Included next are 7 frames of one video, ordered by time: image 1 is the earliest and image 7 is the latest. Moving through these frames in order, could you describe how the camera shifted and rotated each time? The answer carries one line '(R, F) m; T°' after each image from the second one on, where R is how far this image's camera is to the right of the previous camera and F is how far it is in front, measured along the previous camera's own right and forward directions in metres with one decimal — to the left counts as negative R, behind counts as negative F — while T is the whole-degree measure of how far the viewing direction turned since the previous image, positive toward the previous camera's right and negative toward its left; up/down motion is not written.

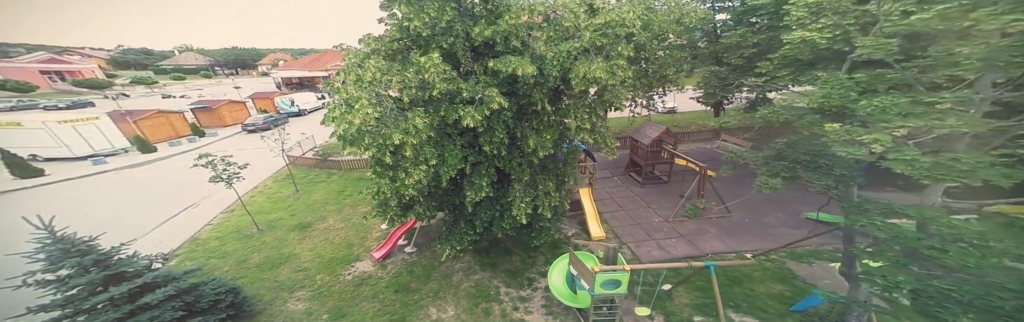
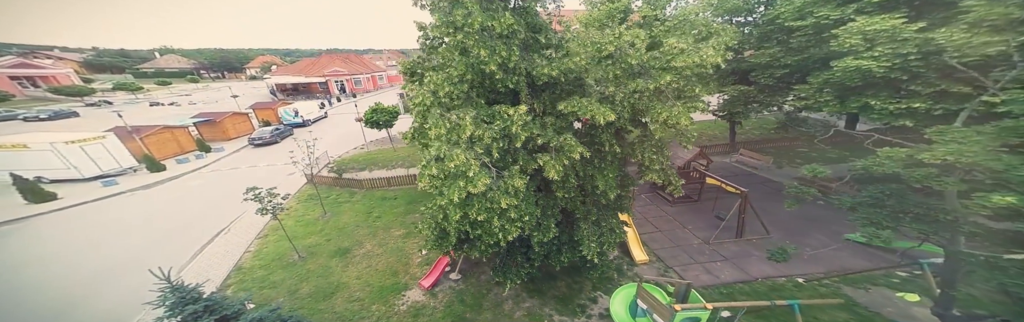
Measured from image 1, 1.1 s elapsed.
(-1.2, -0.1) m; 0°
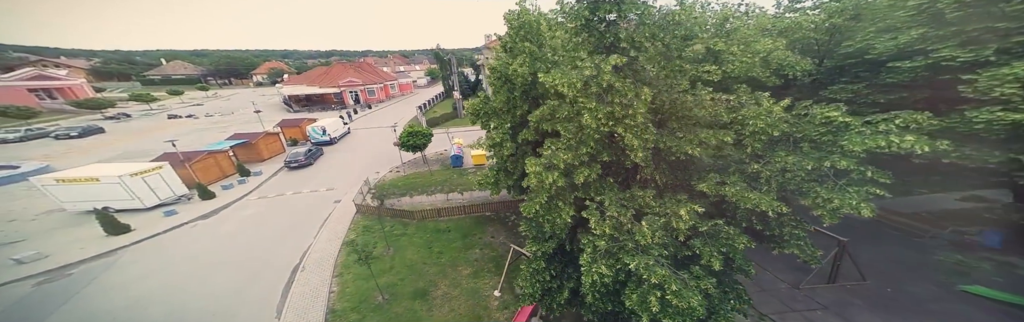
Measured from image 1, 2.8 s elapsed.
(-2.0, -0.2) m; -3°
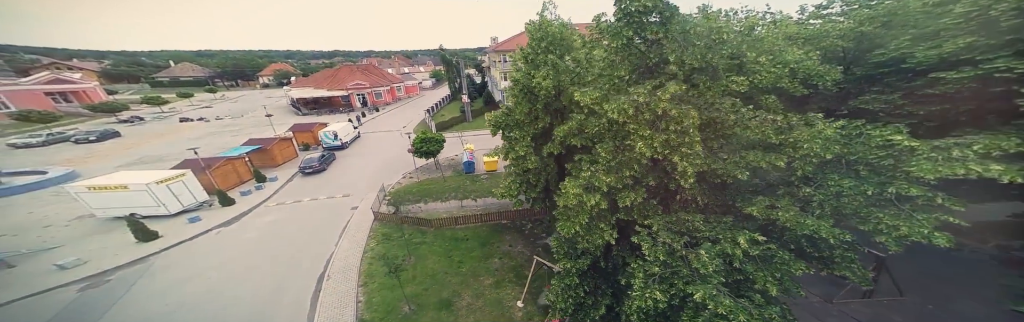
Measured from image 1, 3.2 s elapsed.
(-0.6, -0.1) m; -1°
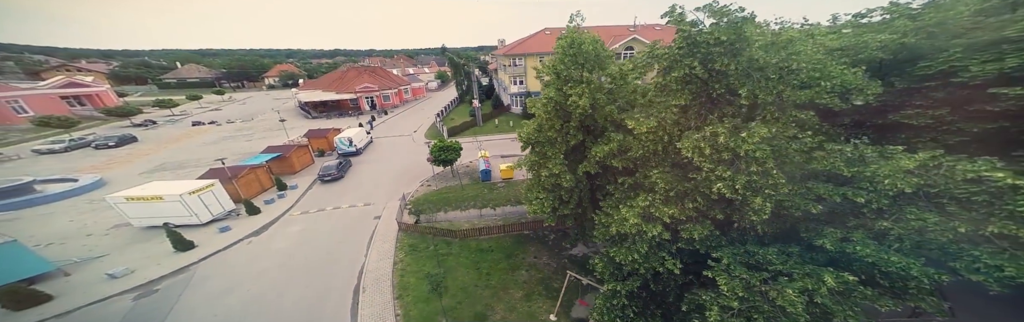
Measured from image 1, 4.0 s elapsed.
(-0.9, -0.2) m; -1°
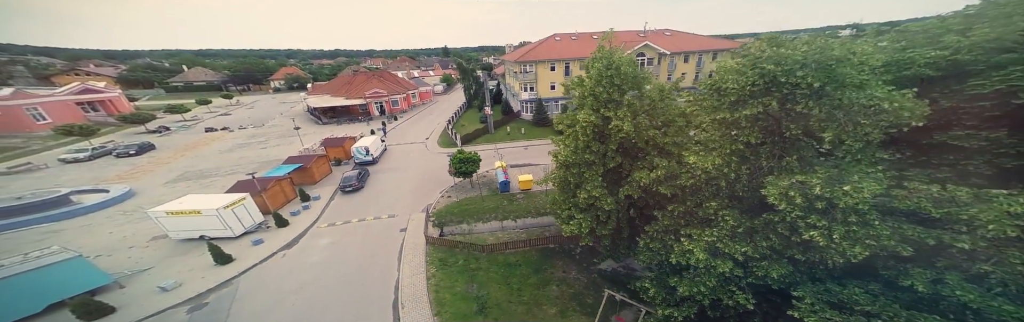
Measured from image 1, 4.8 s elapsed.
(-1.0, -0.2) m; -2°
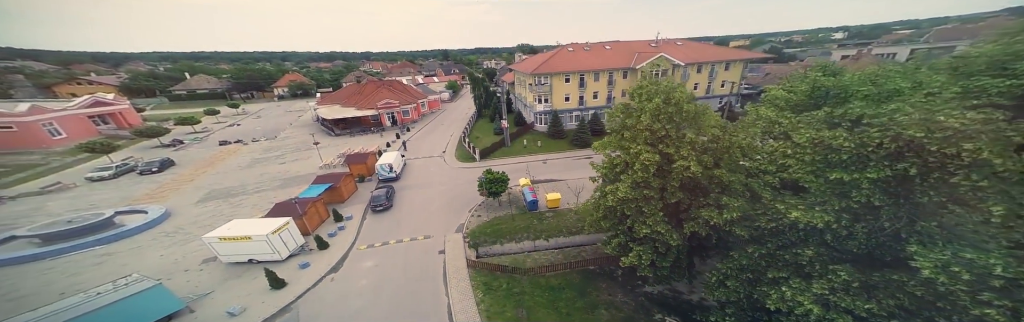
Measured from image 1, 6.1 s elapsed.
(-1.6, -0.5) m; -2°
